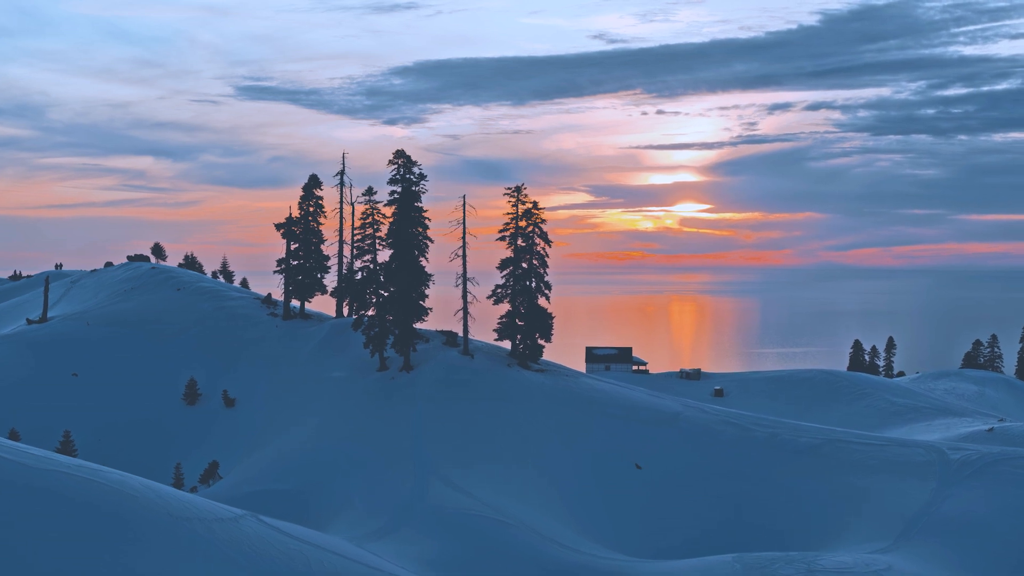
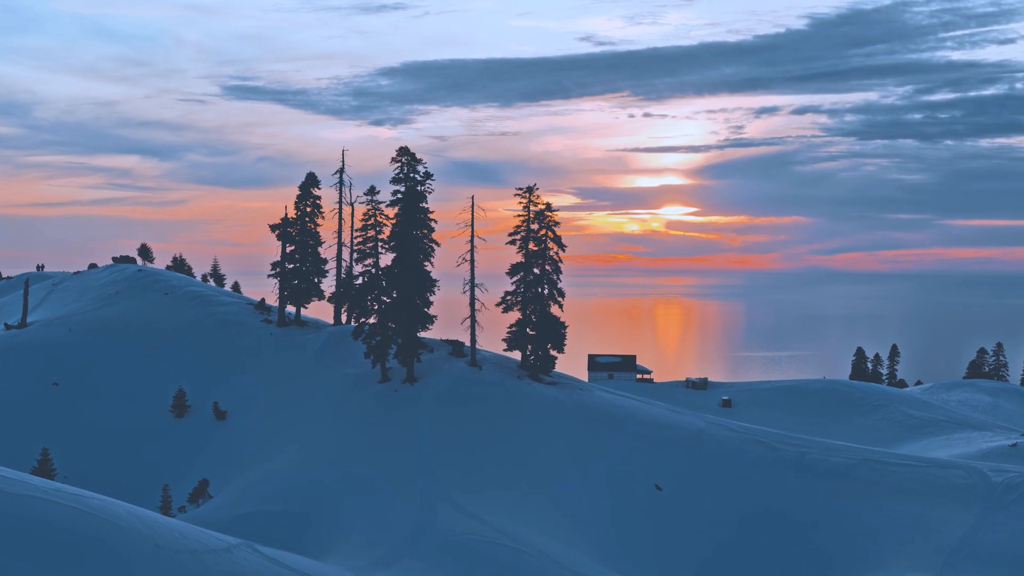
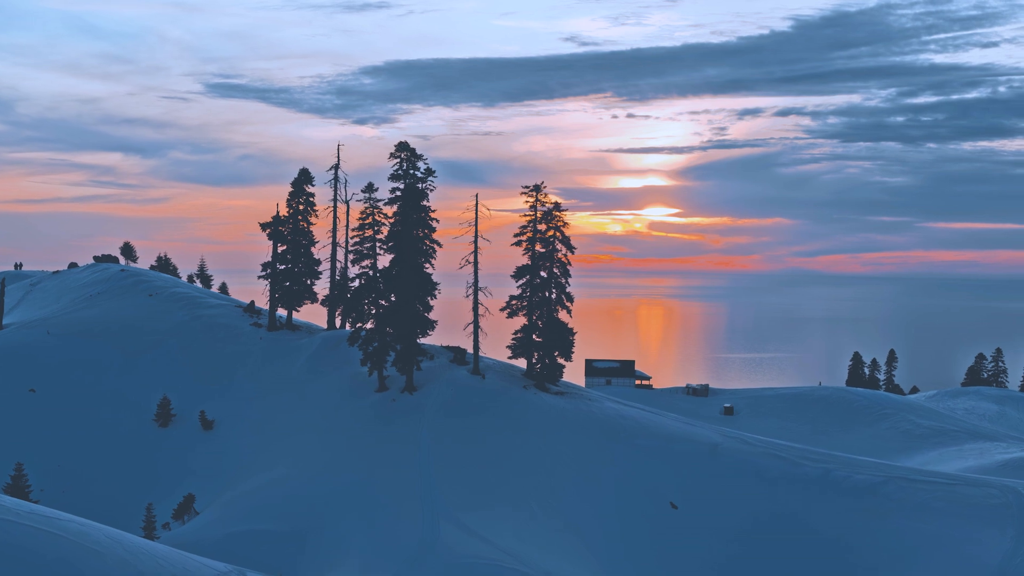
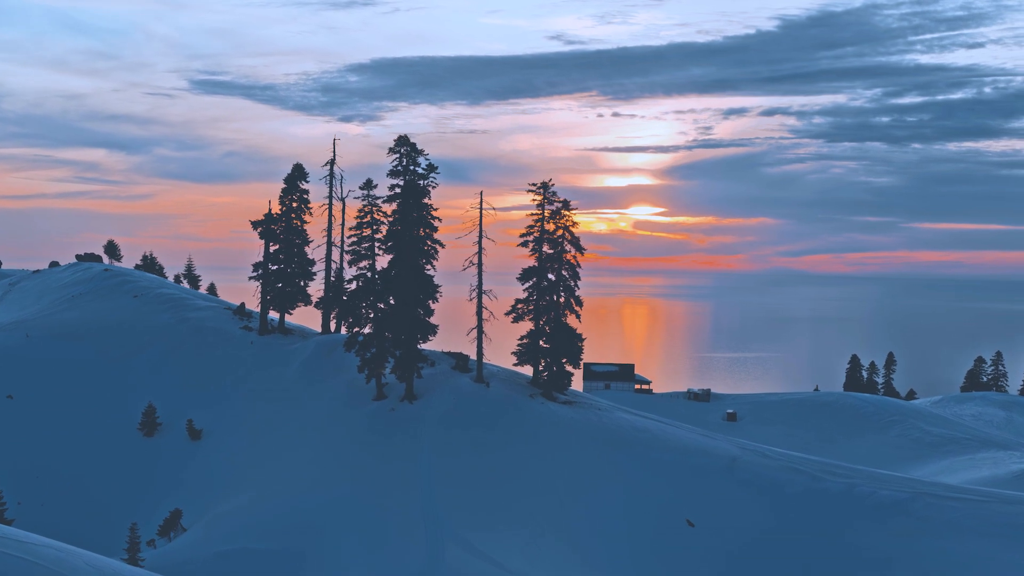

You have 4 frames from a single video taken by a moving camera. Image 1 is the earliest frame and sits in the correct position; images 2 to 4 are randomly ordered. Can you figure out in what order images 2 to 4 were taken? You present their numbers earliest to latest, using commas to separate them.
2, 3, 4
